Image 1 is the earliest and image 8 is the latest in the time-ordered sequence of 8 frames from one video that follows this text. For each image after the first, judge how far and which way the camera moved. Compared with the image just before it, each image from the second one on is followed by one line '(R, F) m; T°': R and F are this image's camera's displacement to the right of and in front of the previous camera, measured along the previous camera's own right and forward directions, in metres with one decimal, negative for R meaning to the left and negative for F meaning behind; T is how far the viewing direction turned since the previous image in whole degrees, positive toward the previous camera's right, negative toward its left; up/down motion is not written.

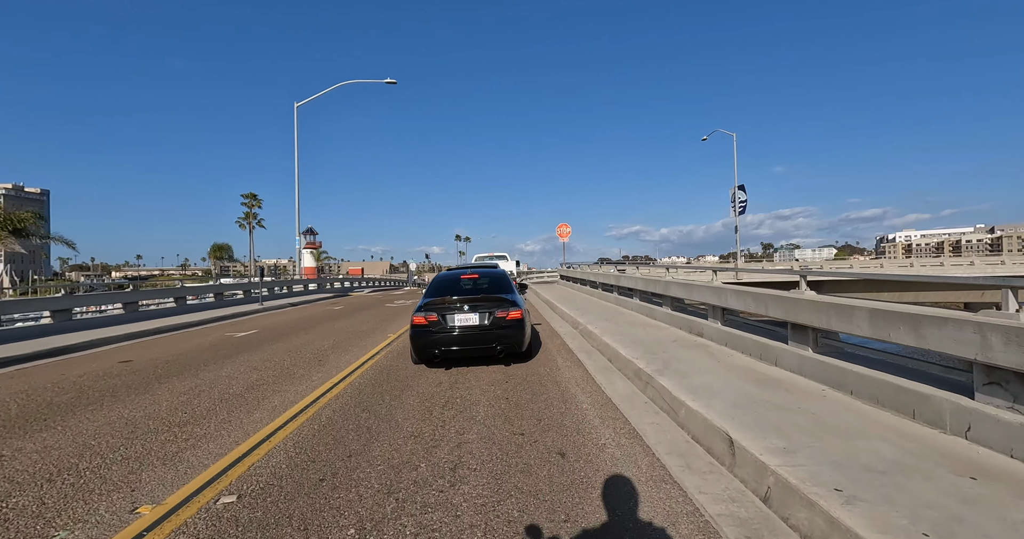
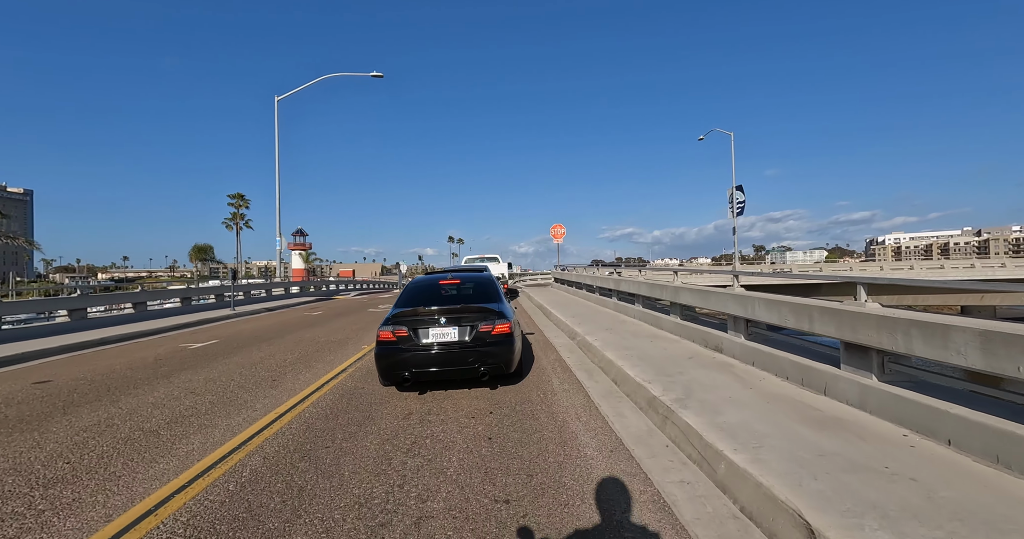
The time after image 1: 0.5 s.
(+0.1, +1.1) m; +1°
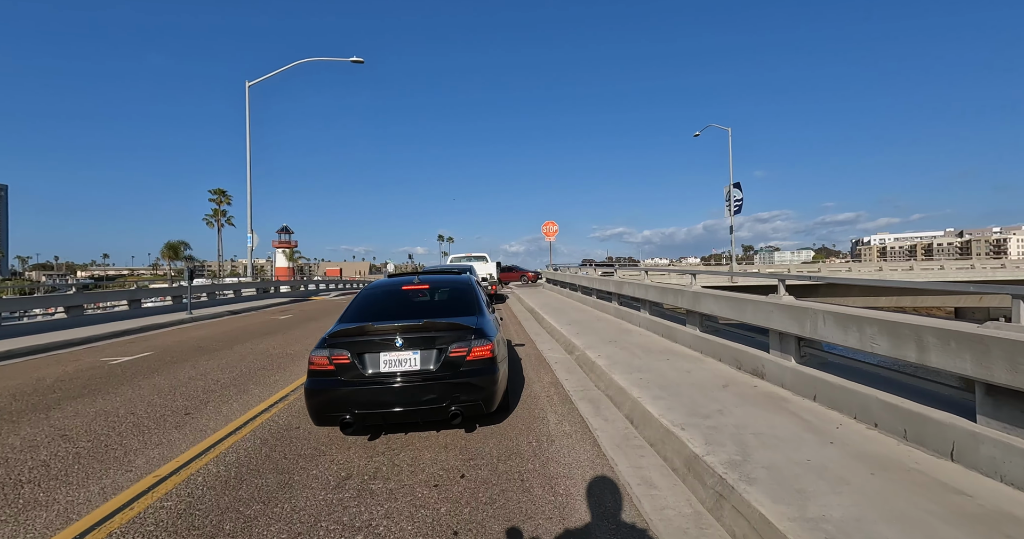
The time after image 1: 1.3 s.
(+0.1, +1.5) m; +1°
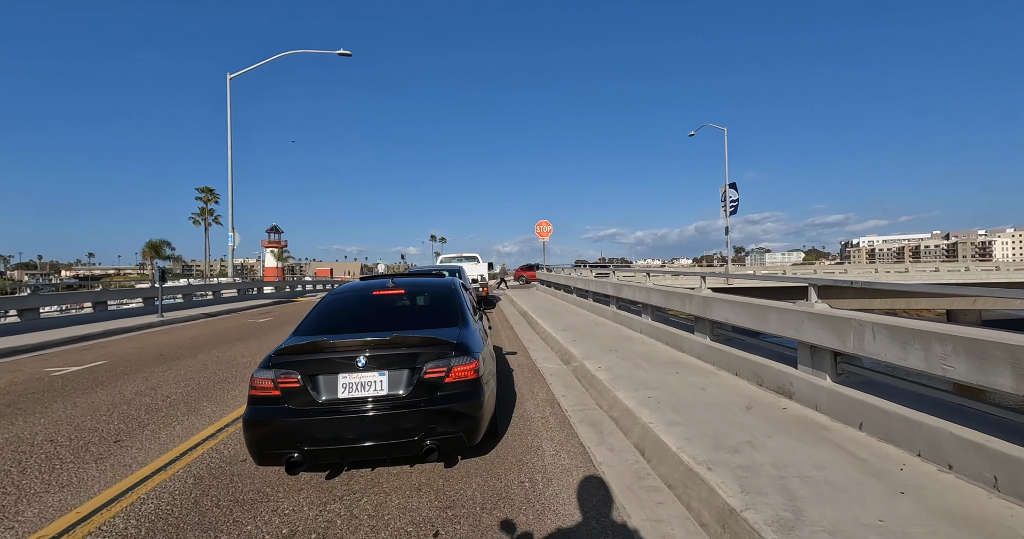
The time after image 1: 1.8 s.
(0.0, +0.7) m; +1°
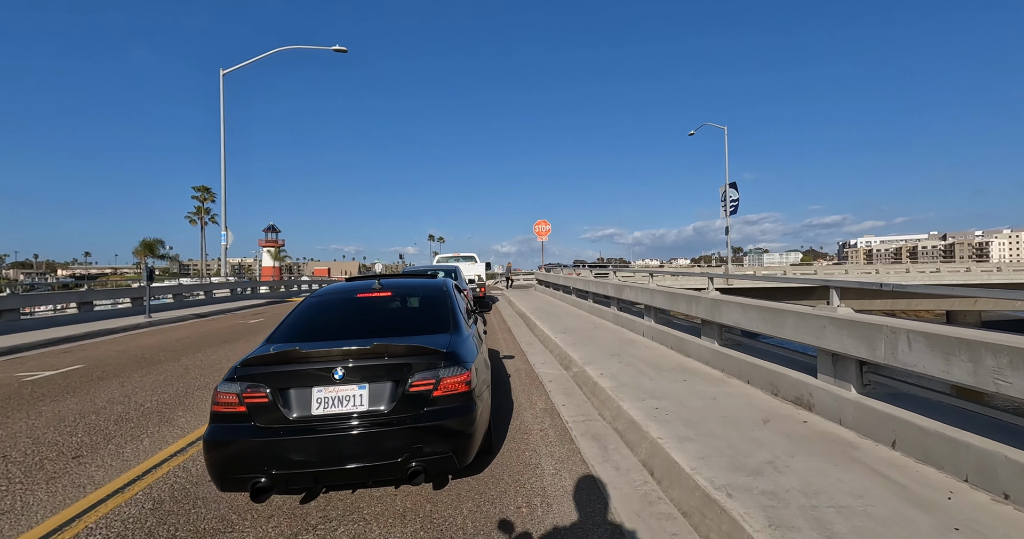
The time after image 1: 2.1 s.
(0.0, +0.4) m; 0°
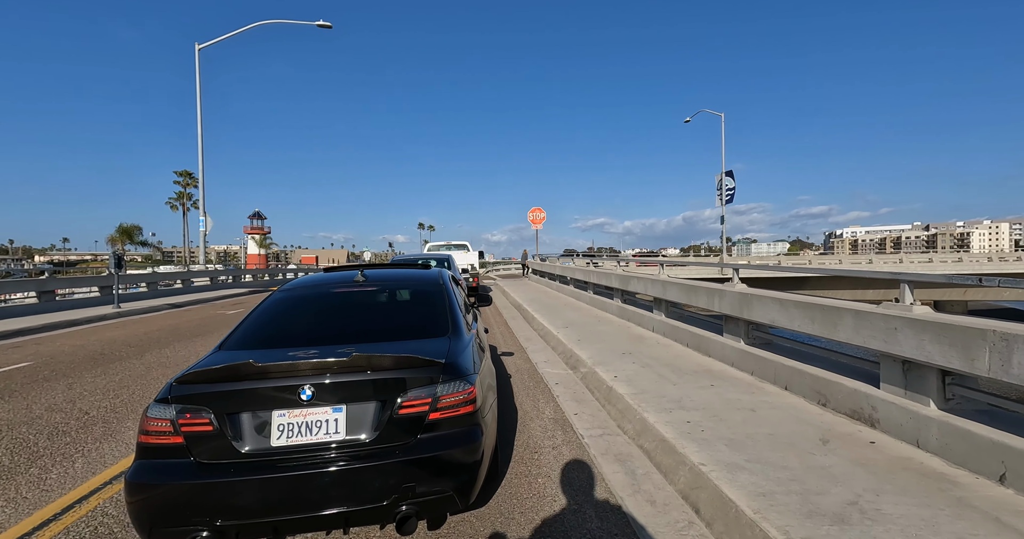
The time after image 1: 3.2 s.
(-0.1, +0.7) m; +1°
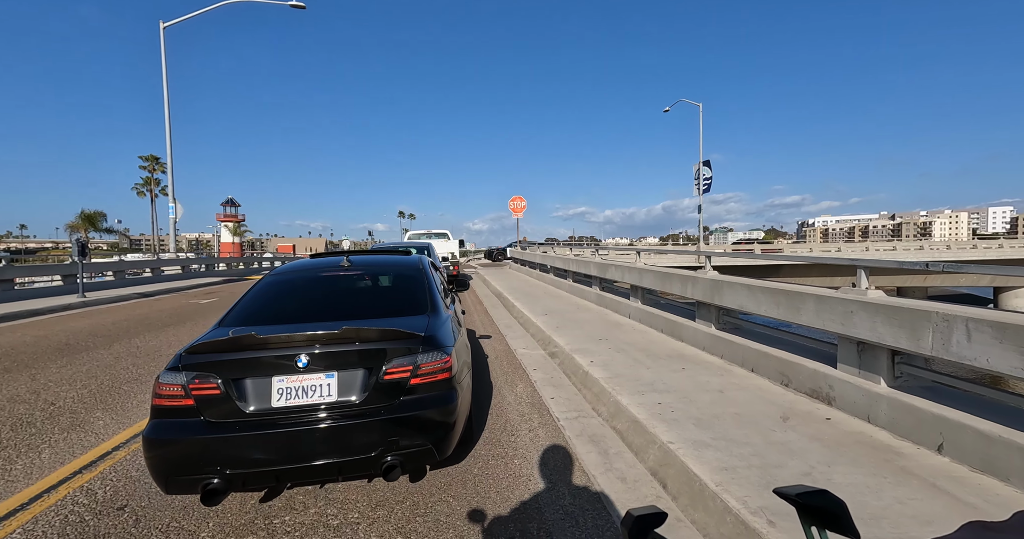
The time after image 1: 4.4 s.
(0.0, -0.1) m; +2°
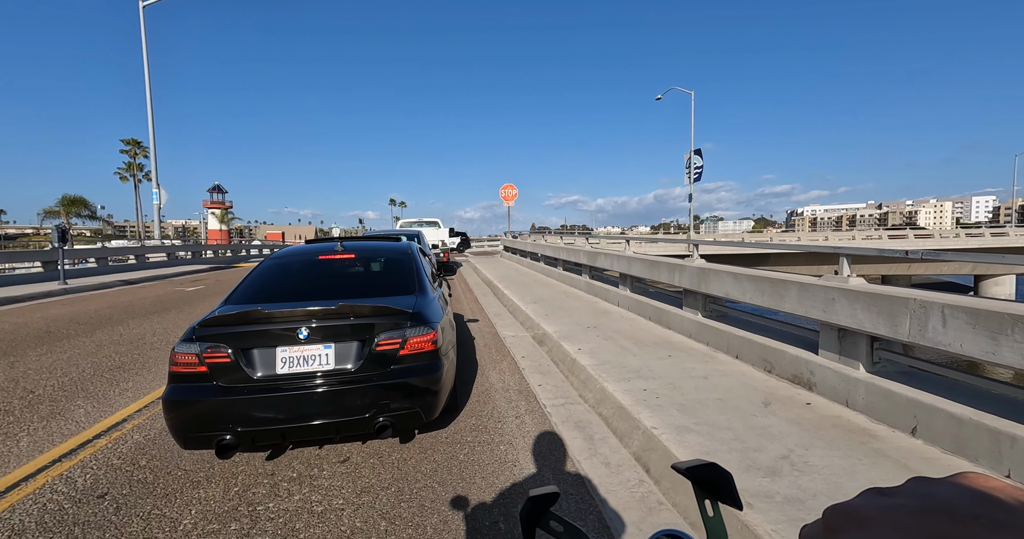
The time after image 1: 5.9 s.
(0.0, 0.0) m; +1°
